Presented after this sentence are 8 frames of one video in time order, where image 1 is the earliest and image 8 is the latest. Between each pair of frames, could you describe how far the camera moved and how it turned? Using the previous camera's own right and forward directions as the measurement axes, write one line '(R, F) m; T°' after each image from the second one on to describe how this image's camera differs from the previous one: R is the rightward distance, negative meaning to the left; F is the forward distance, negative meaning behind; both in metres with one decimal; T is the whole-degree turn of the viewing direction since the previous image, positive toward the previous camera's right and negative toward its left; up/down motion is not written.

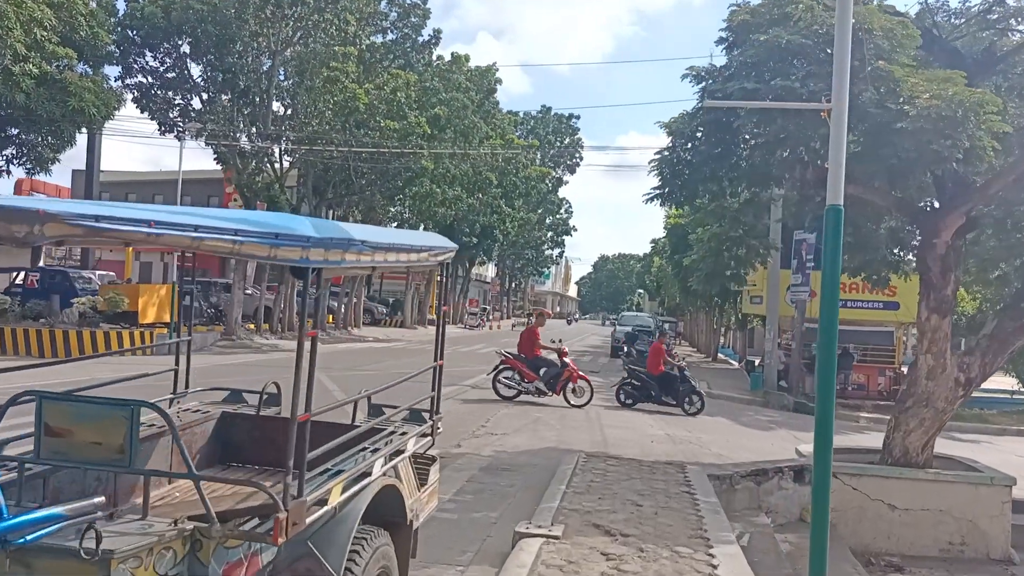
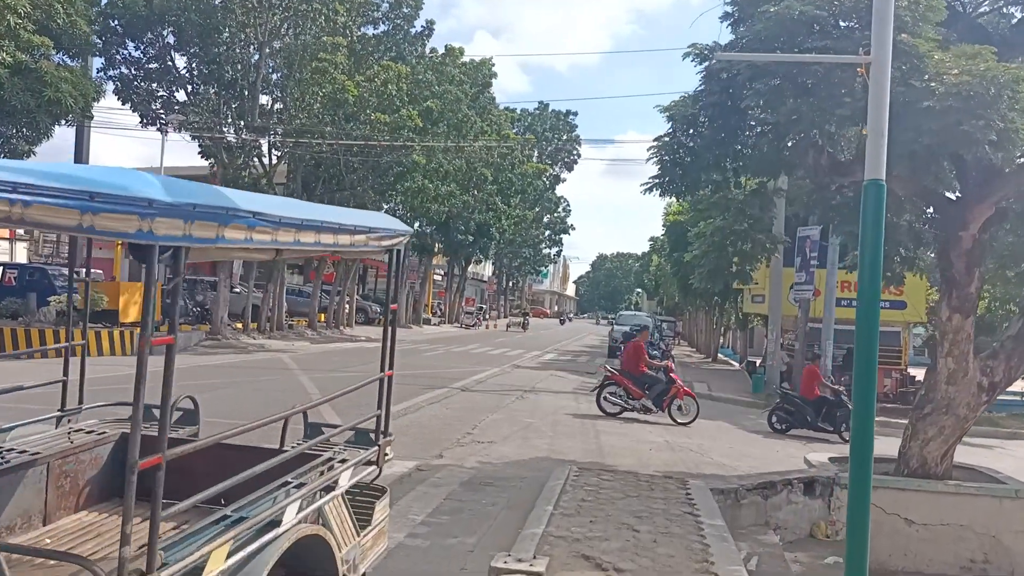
(+0.1, +0.8) m; 0°
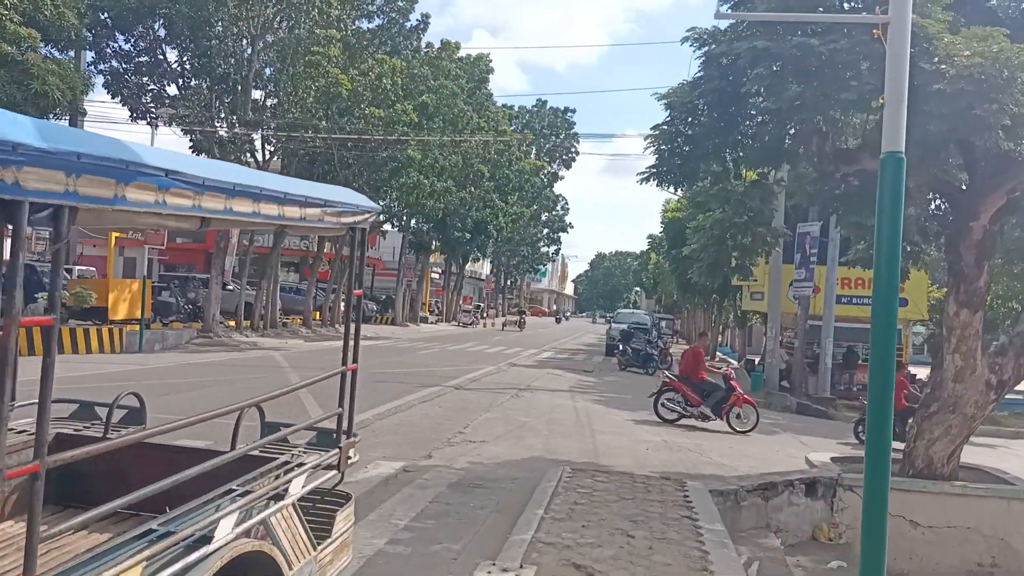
(+0.1, +0.4) m; 0°
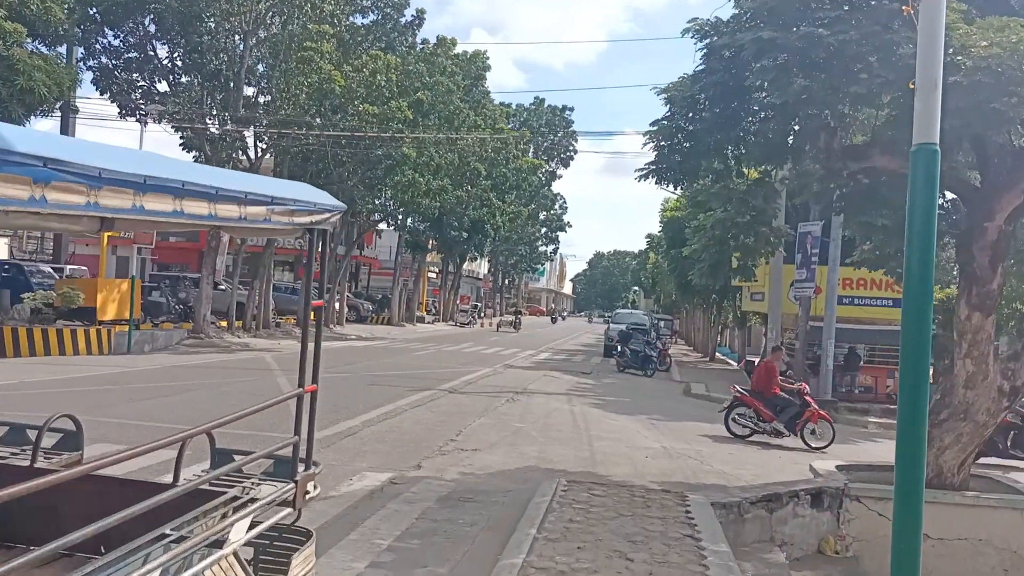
(0.0, +0.4) m; 0°
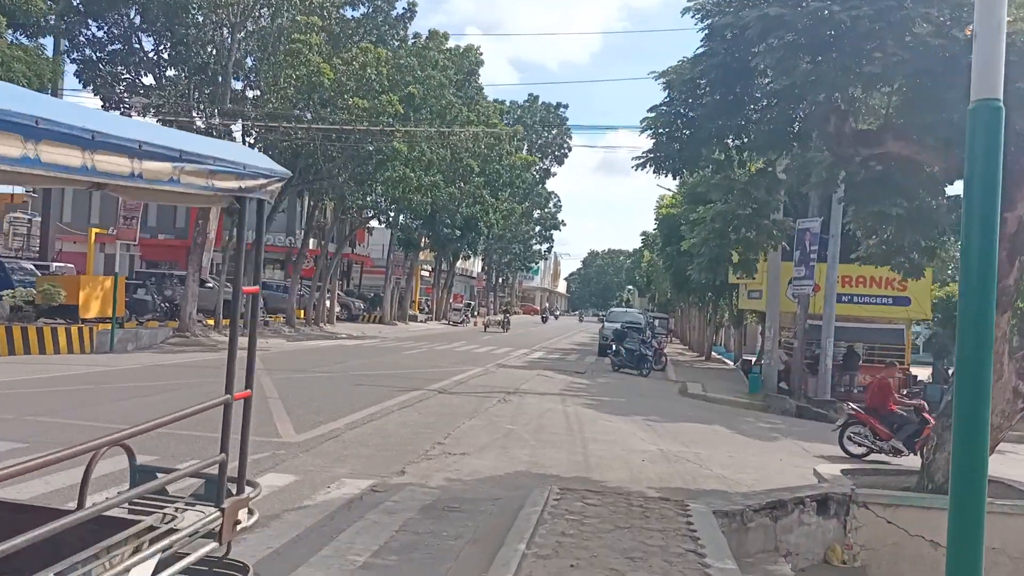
(0.0, +0.5) m; 0°
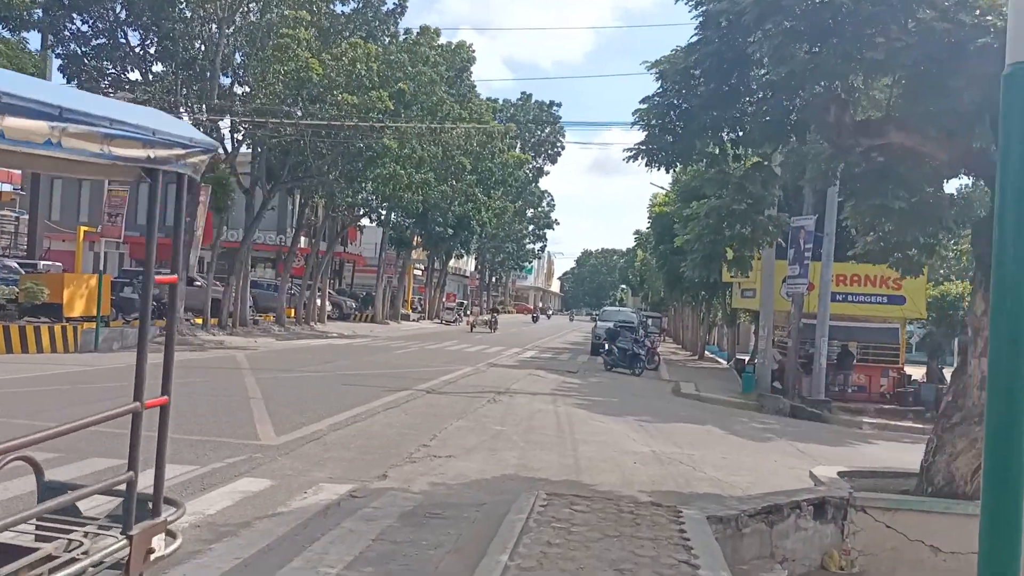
(+0.1, +0.3) m; 0°
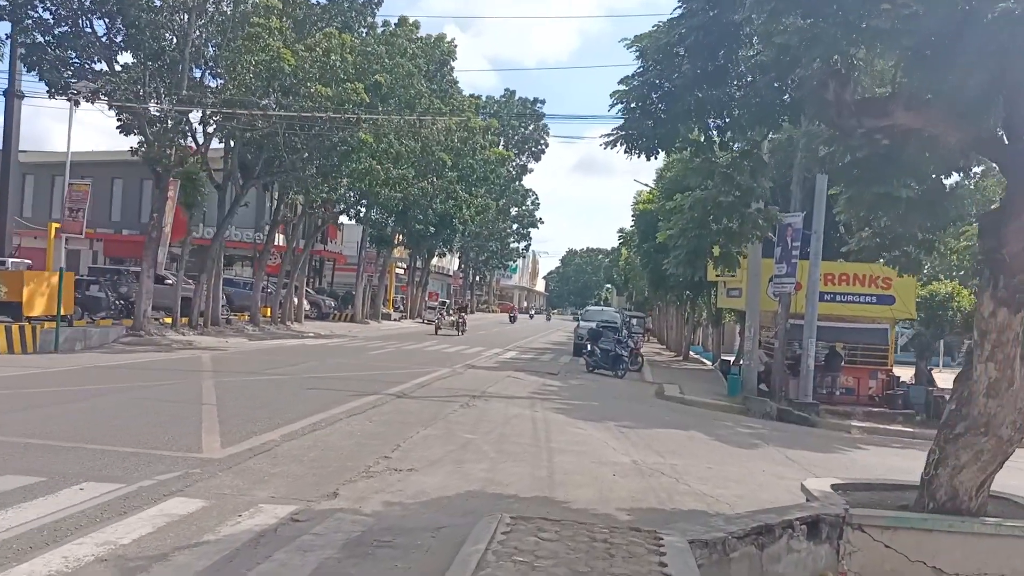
(+0.2, +0.8) m; +1°
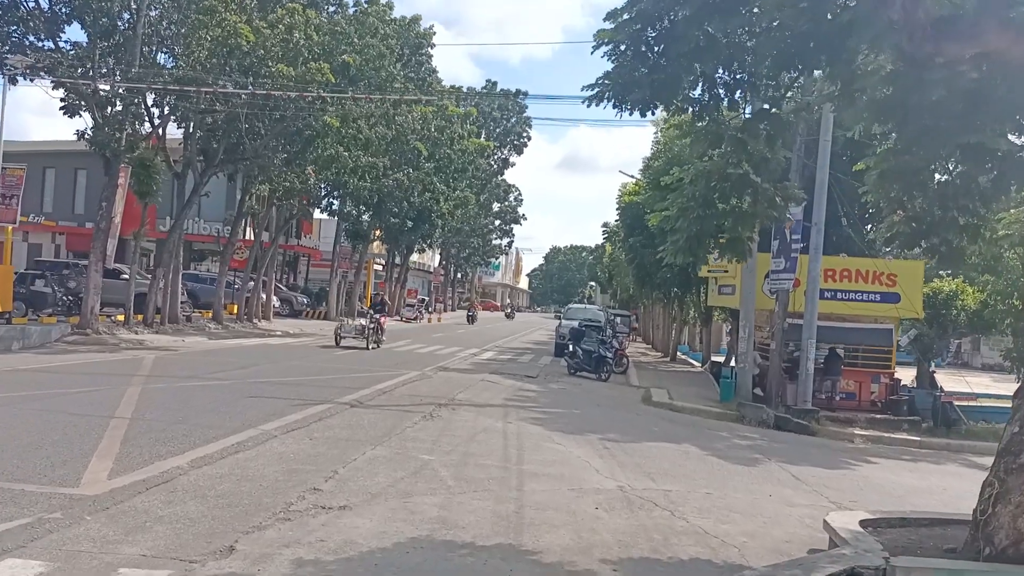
(+0.2, +1.7) m; +1°
